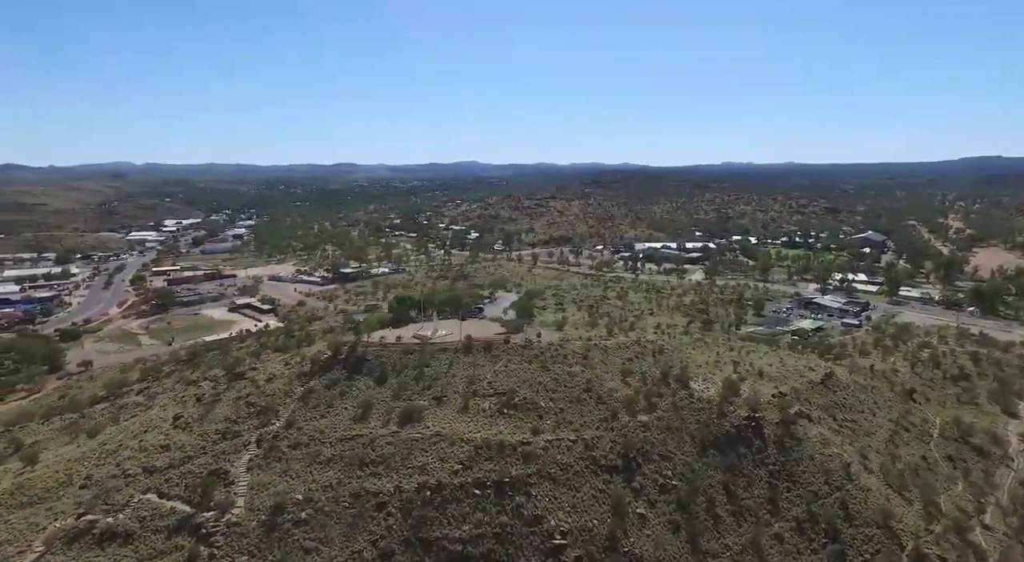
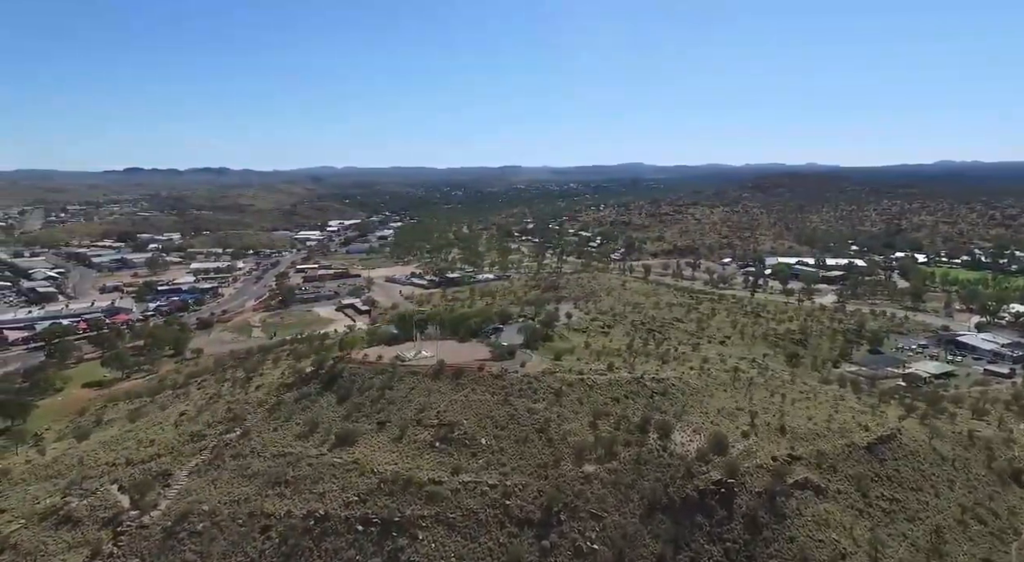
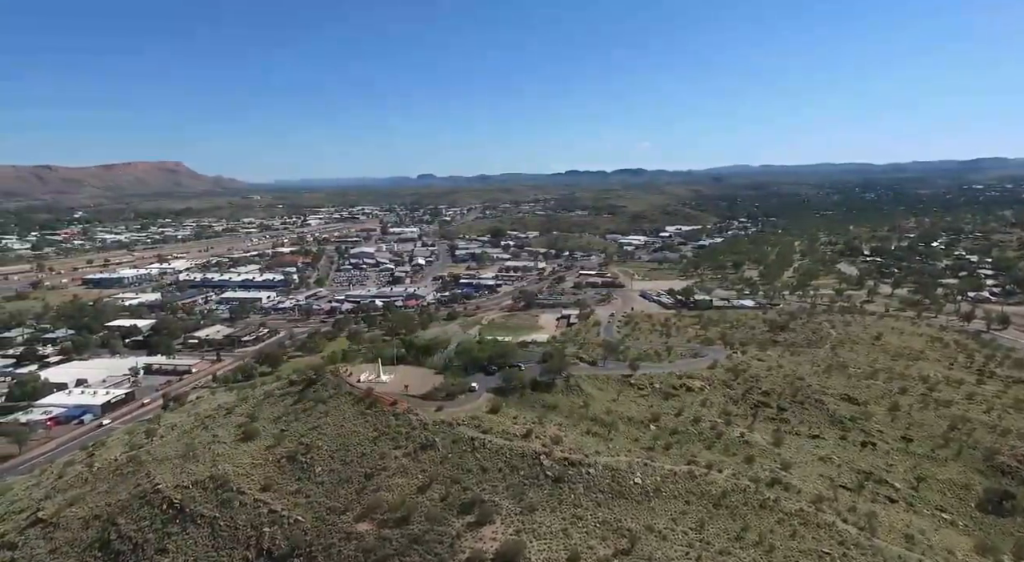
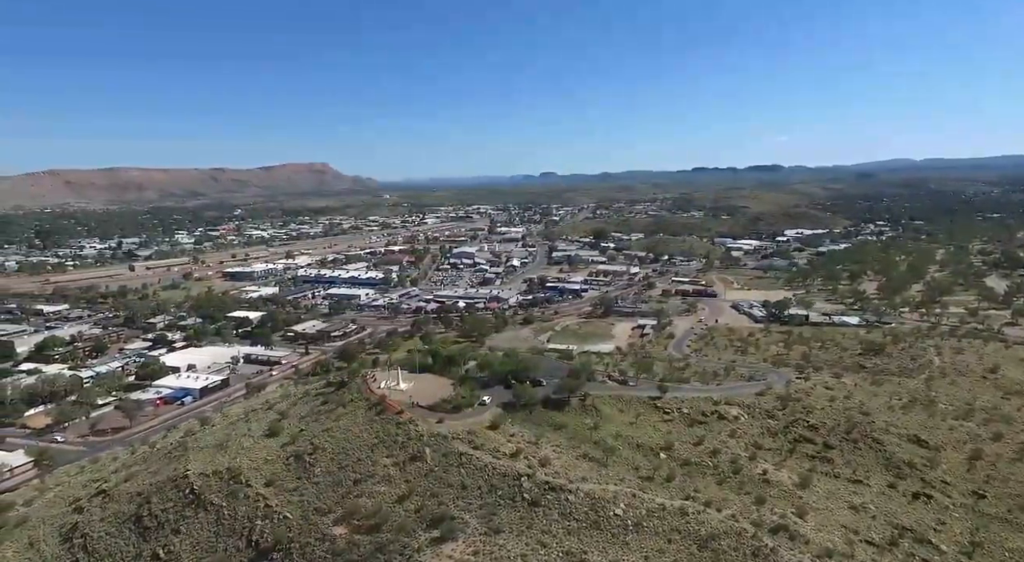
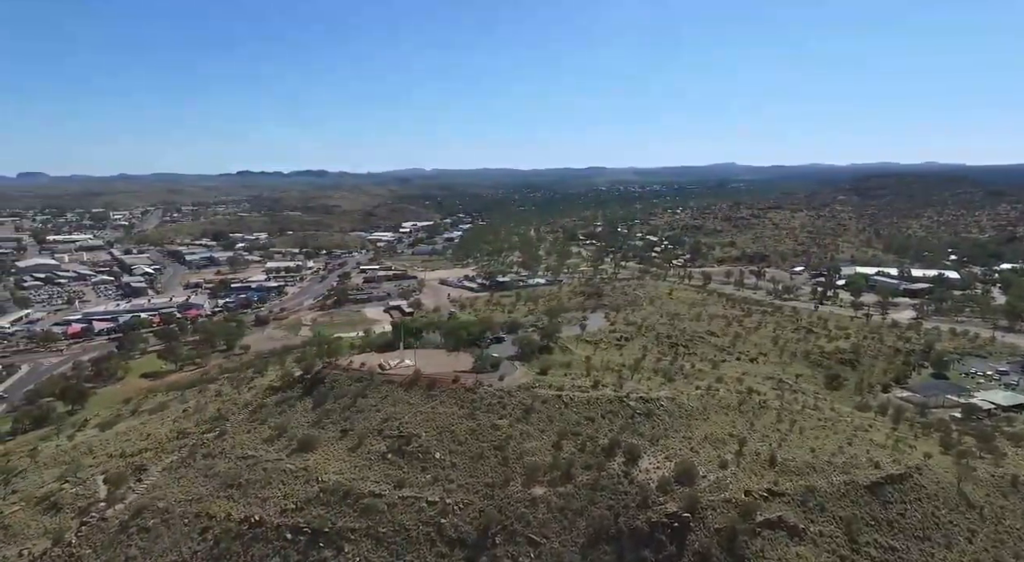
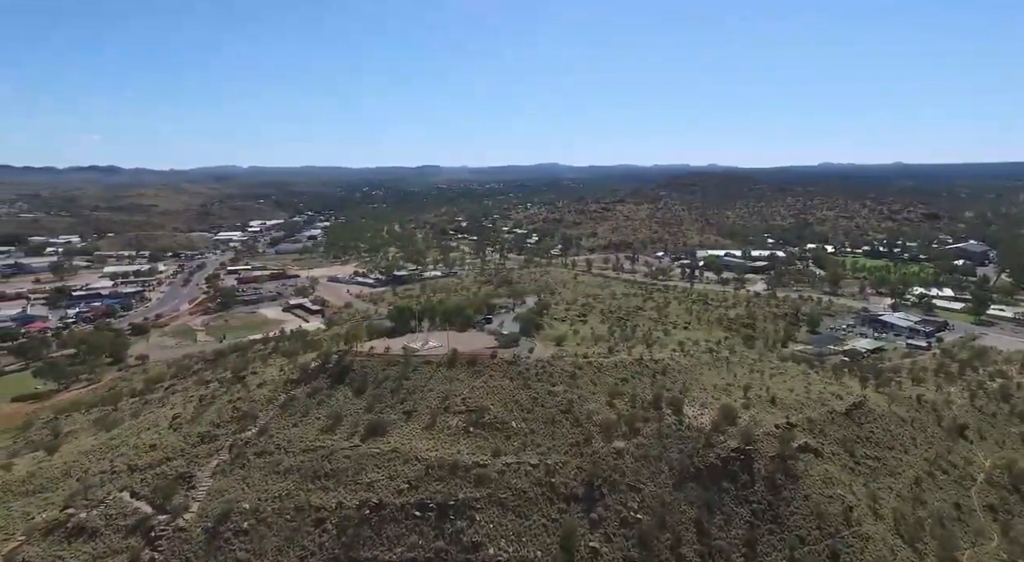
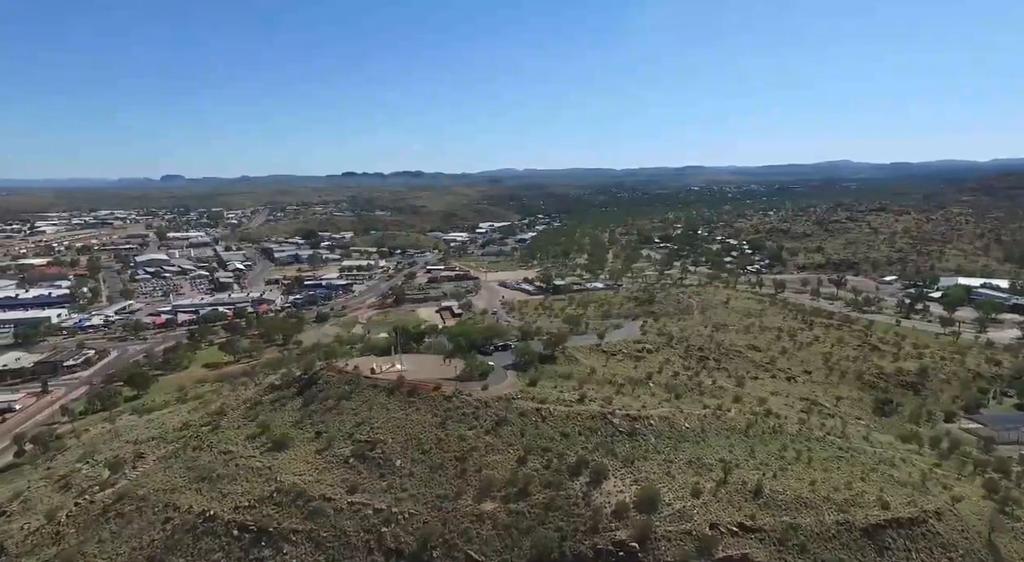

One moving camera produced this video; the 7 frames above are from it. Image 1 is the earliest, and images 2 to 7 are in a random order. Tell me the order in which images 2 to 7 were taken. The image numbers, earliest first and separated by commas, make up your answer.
6, 2, 5, 7, 3, 4
